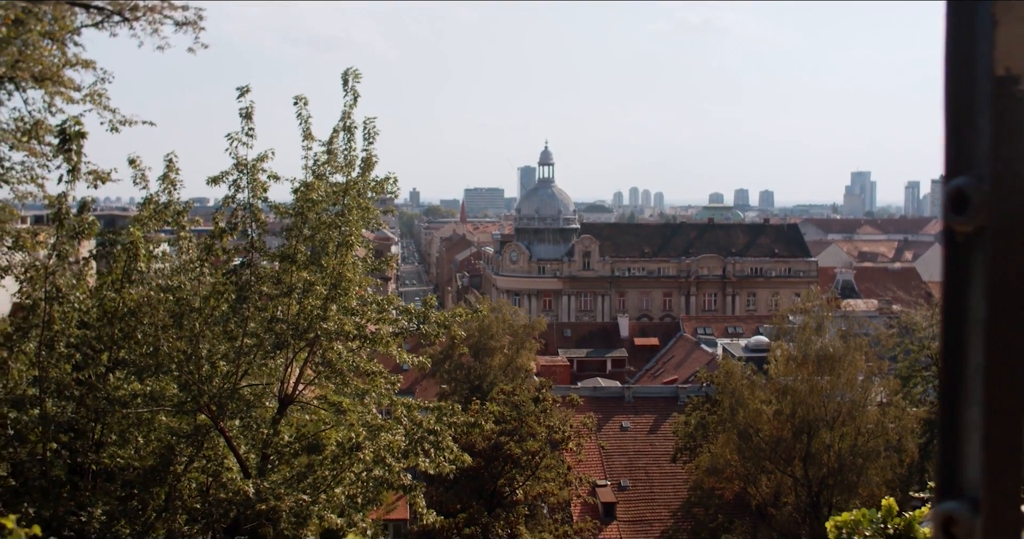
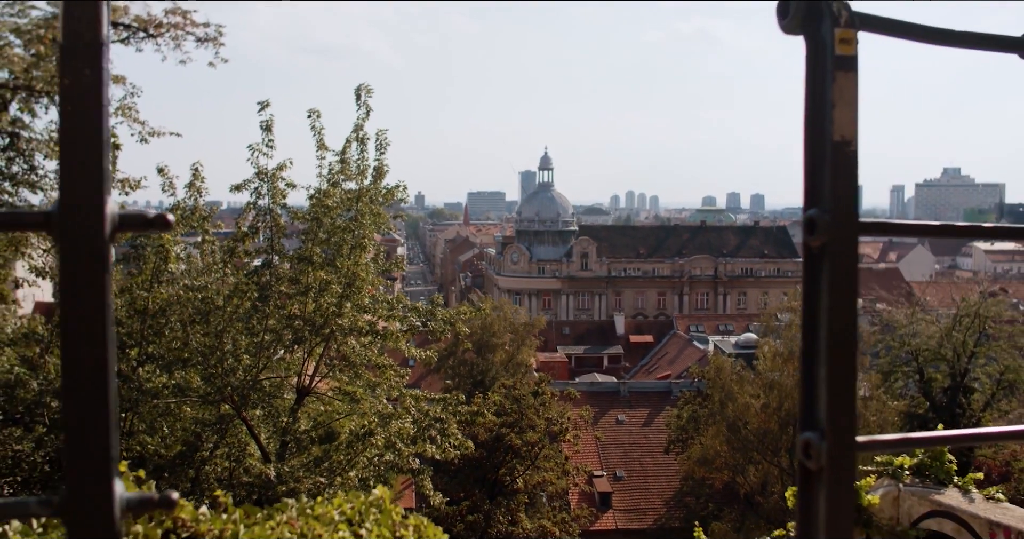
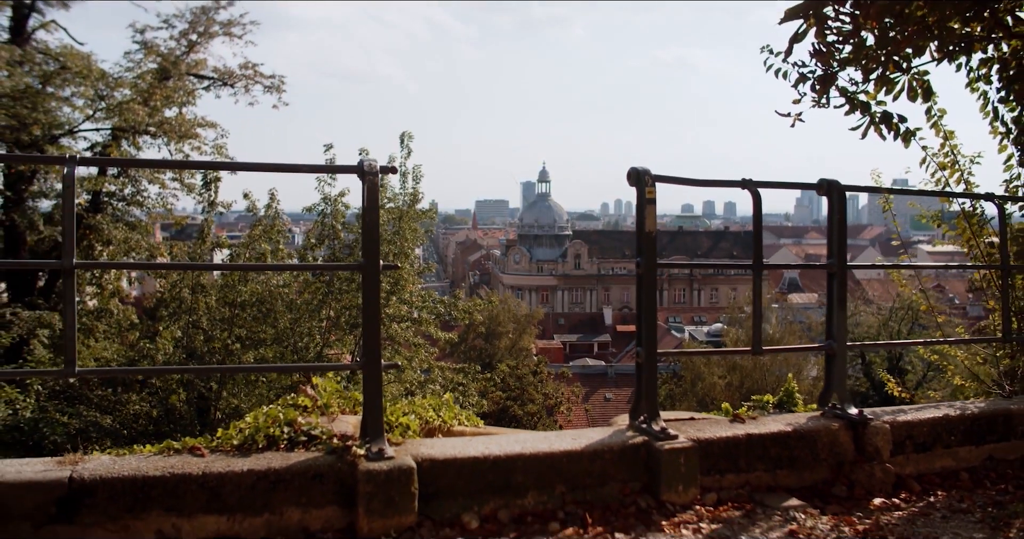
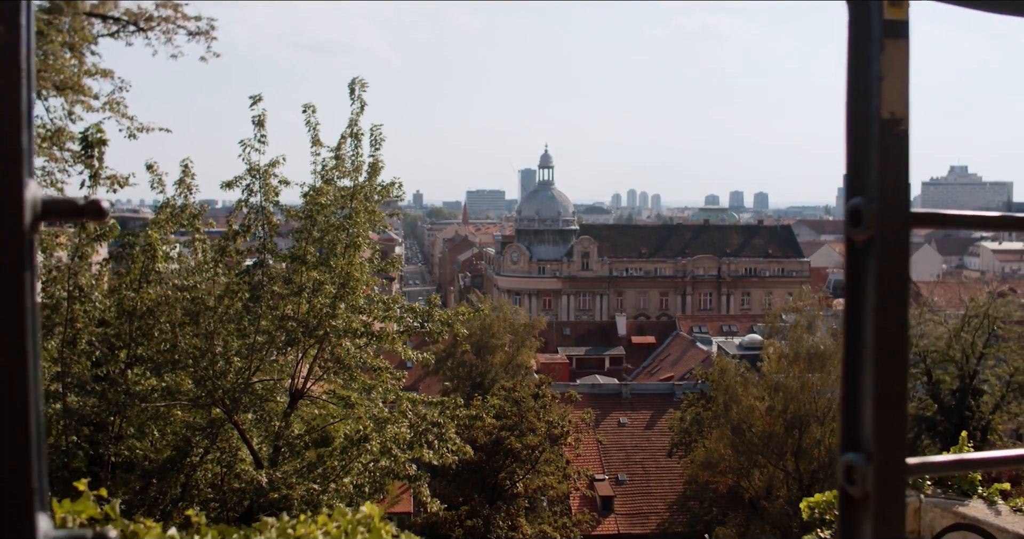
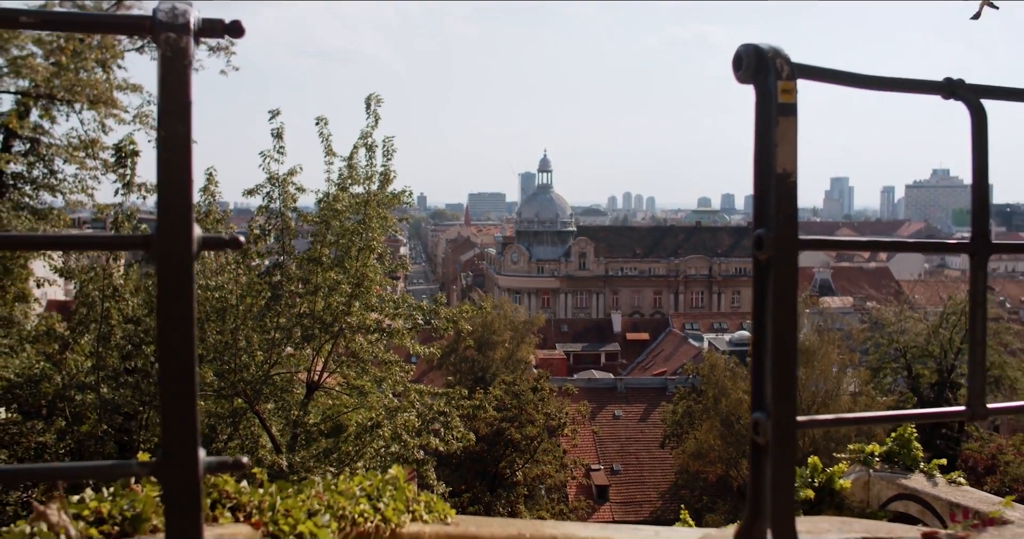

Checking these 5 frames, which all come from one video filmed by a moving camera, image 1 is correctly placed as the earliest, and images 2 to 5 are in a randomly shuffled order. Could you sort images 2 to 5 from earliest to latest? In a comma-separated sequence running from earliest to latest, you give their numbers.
4, 2, 5, 3
